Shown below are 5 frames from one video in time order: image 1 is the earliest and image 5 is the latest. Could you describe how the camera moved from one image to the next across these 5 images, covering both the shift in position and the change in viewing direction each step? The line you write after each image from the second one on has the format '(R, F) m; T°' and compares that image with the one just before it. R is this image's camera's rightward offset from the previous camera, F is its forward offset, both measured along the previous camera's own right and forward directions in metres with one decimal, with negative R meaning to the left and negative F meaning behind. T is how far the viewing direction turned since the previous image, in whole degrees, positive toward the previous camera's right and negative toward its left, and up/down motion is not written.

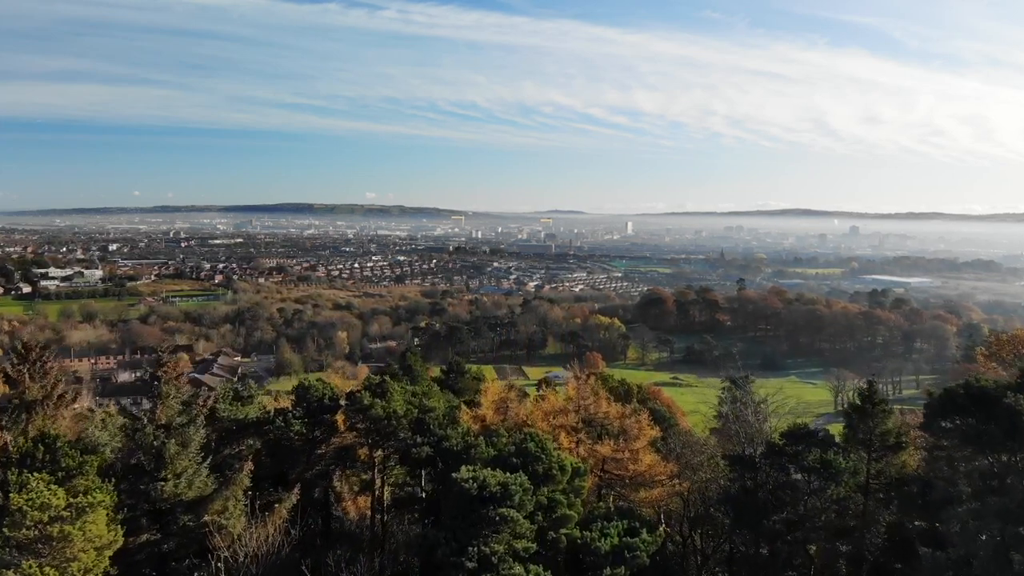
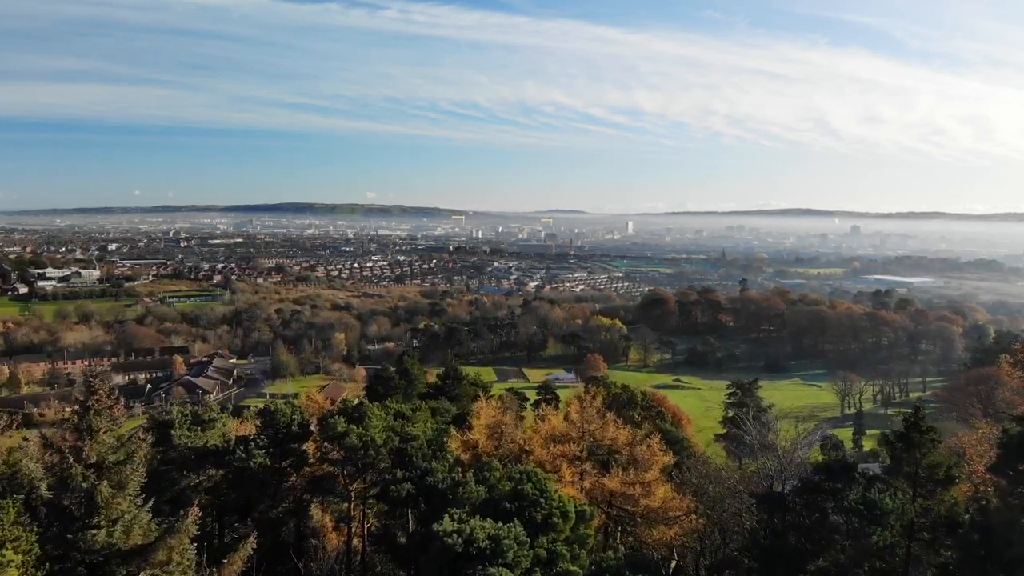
(0.0, +0.6) m; 0°
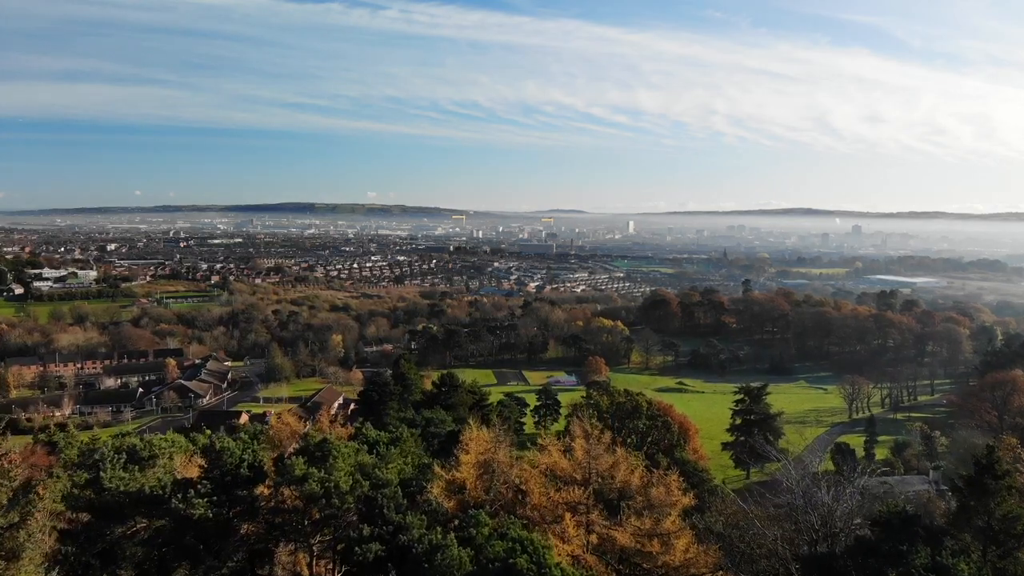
(0.0, +0.7) m; 0°
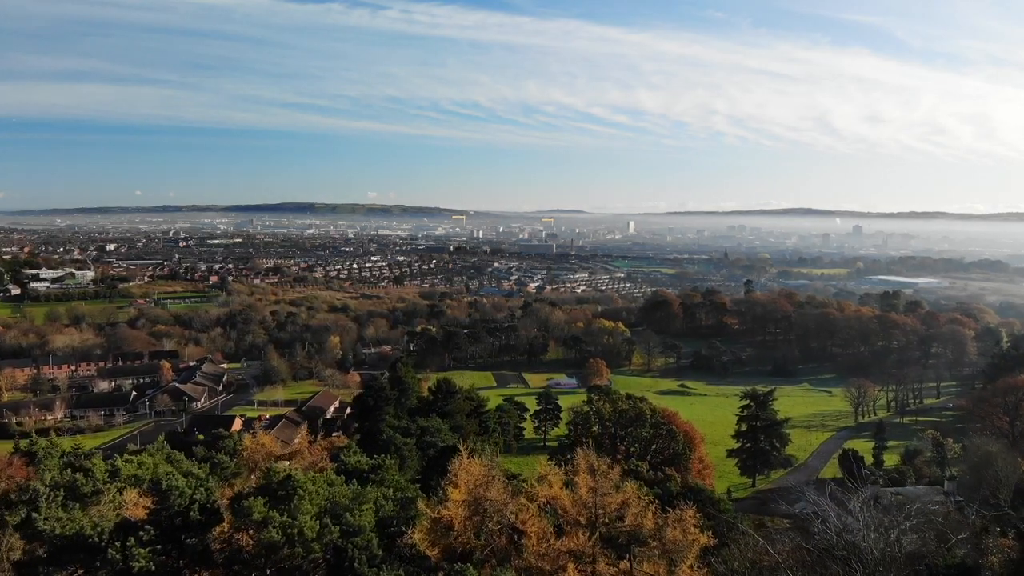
(0.0, +0.5) m; 0°
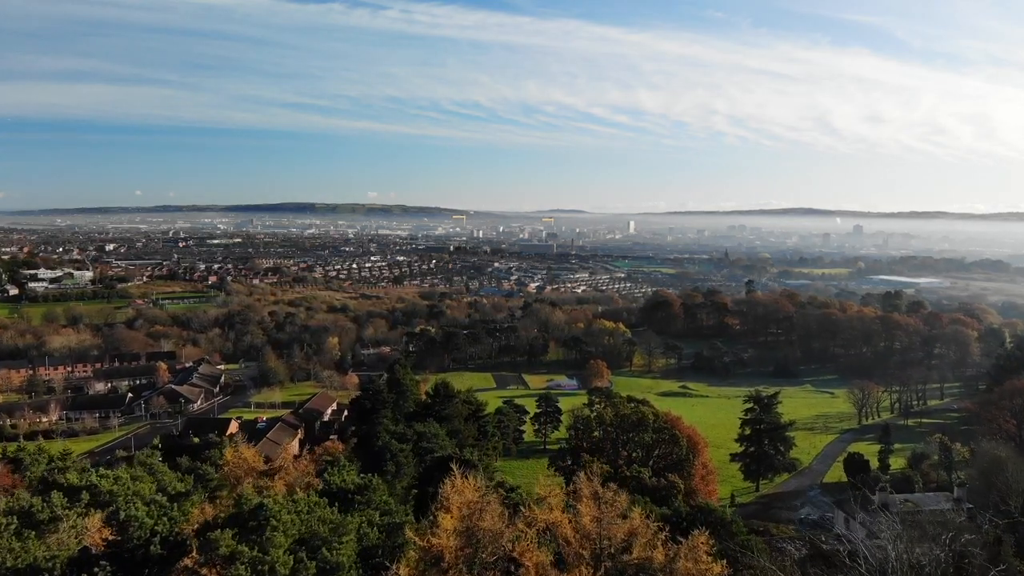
(0.0, +0.3) m; 0°
